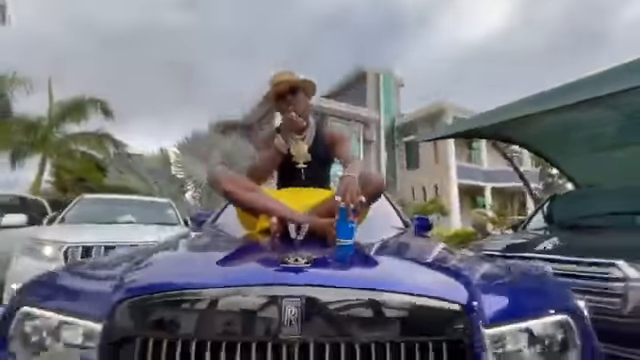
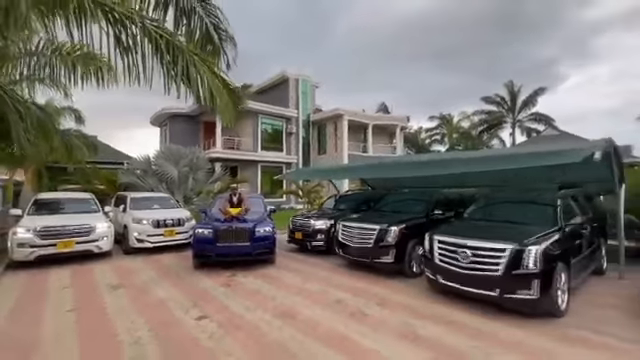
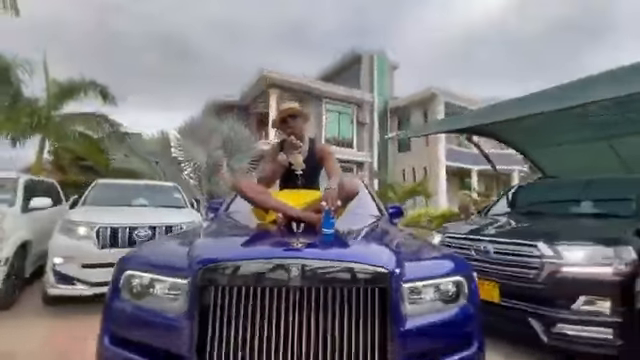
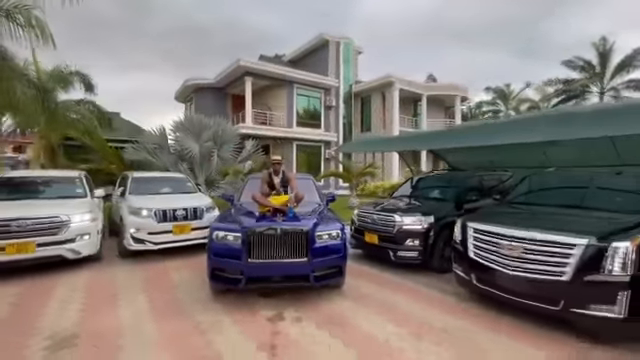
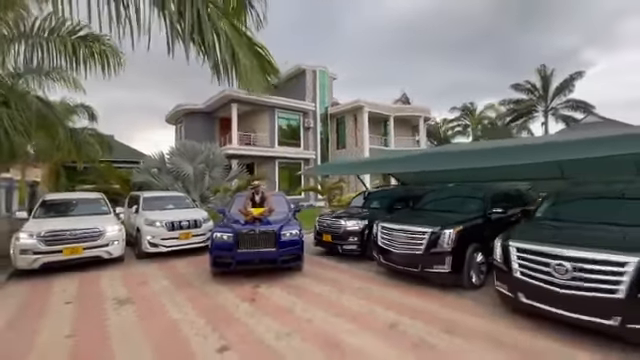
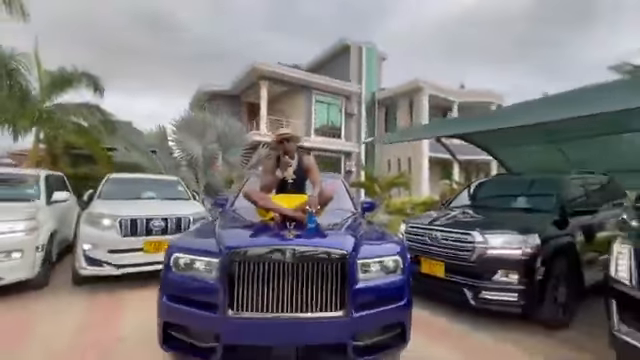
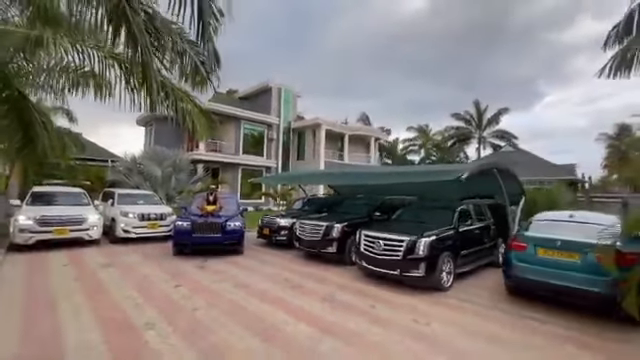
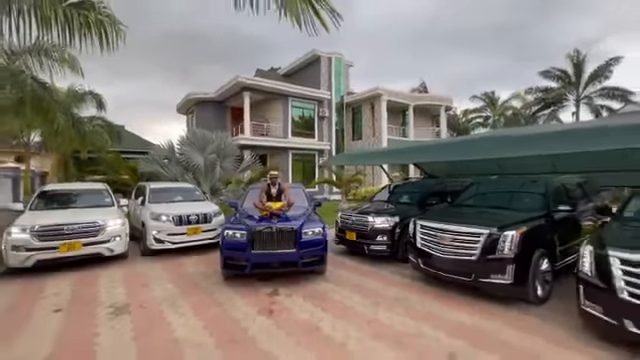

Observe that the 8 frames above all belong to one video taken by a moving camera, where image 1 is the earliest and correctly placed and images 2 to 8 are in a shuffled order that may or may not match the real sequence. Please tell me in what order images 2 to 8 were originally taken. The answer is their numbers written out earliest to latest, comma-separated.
3, 6, 4, 8, 5, 2, 7
